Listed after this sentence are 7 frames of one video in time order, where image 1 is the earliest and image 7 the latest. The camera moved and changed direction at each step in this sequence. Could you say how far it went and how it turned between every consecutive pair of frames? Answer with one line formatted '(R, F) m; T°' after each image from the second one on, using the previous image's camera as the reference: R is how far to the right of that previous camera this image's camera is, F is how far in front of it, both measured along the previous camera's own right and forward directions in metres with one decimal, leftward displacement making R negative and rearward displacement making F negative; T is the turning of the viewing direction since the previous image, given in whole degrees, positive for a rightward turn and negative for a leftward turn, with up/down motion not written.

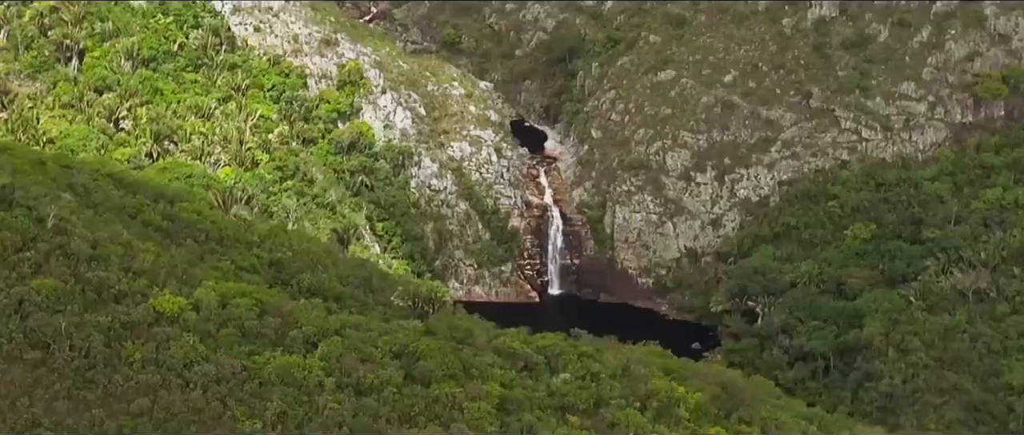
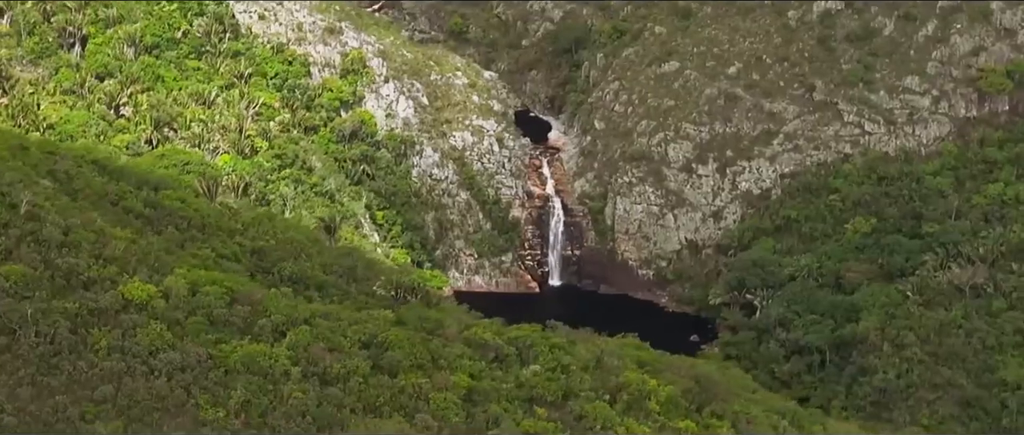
(+0.8, 0.0) m; -1°
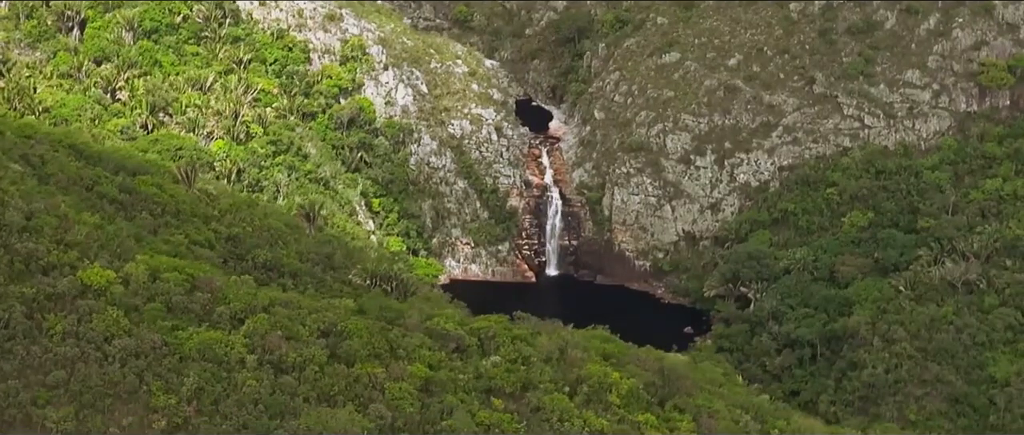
(+0.9, 0.0) m; -1°
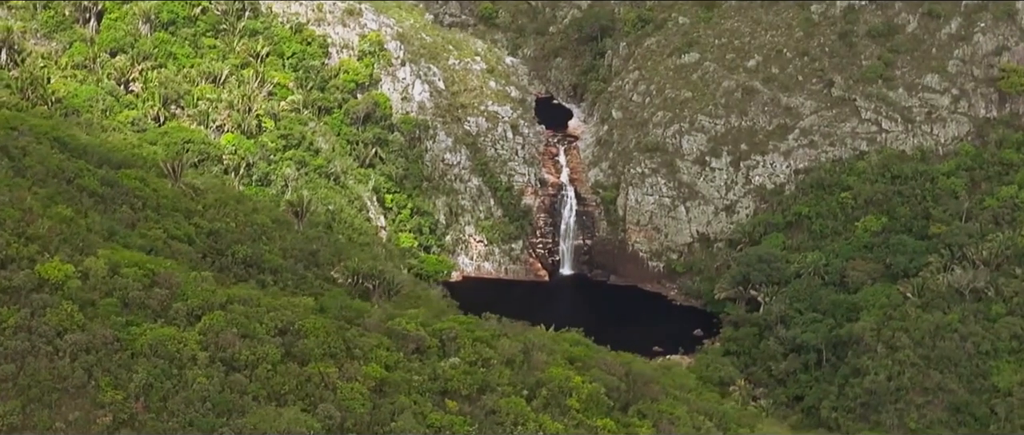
(+1.3, +0.1) m; -2°
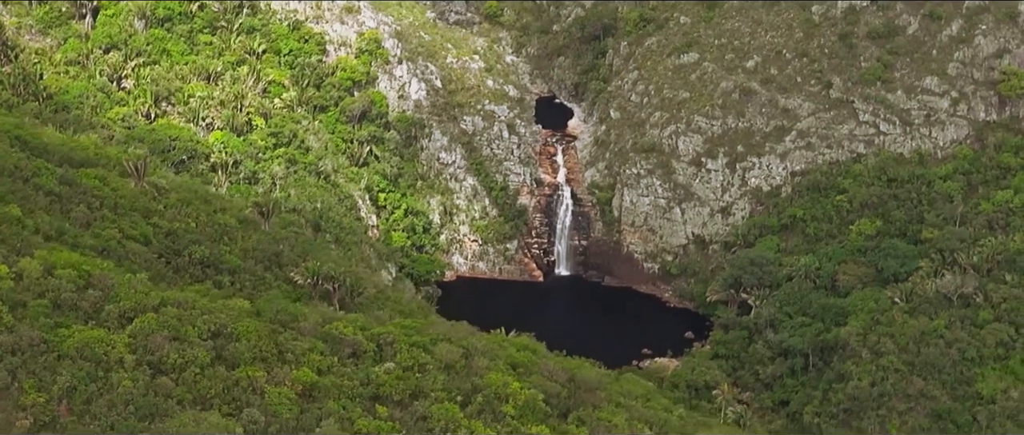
(+1.5, +0.1) m; -1°
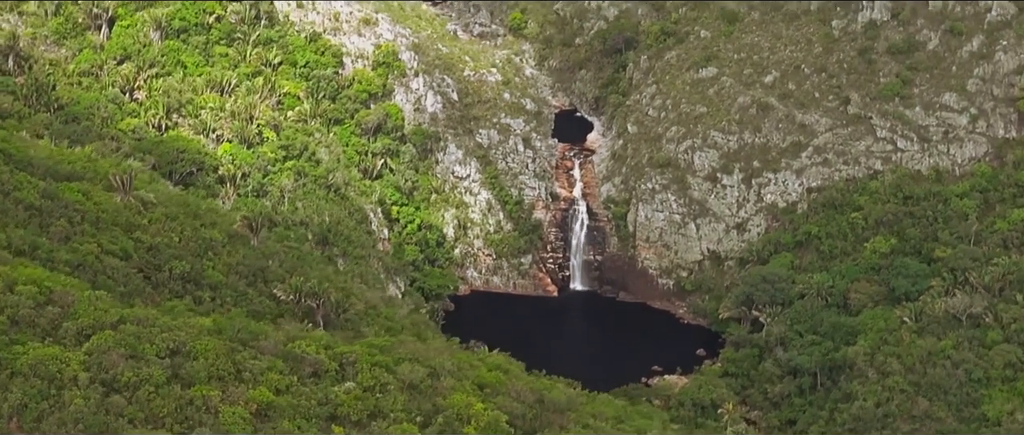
(+1.3, +0.2) m; -2°
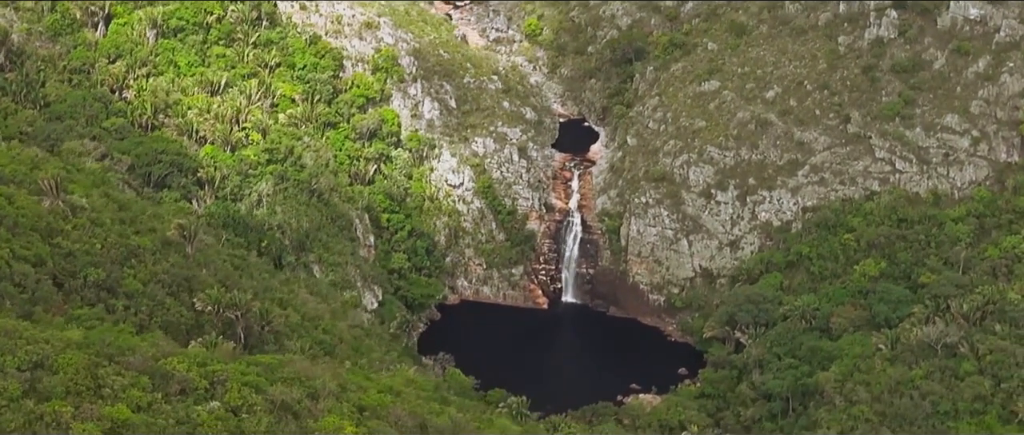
(+2.9, +0.5) m; -2°
